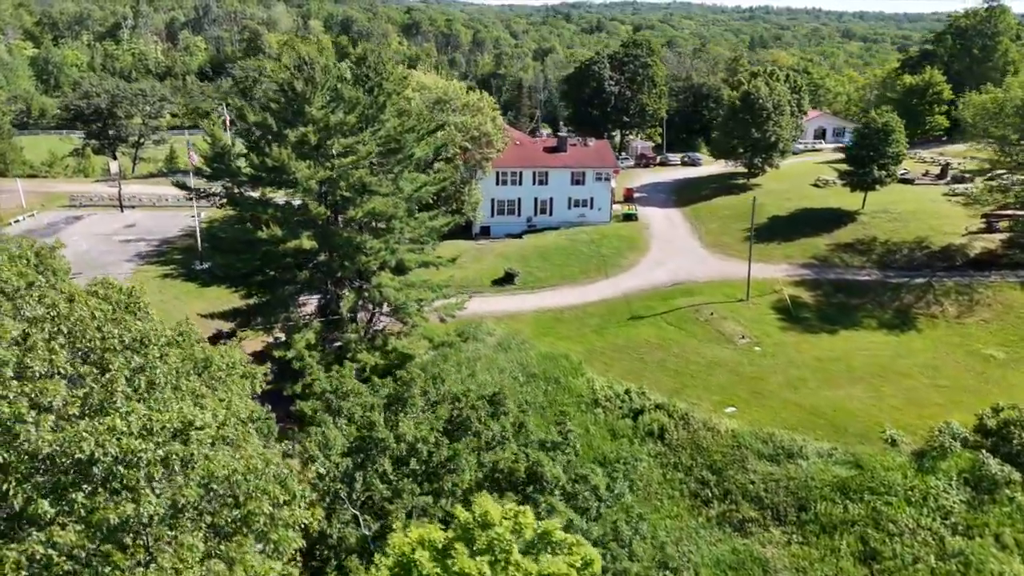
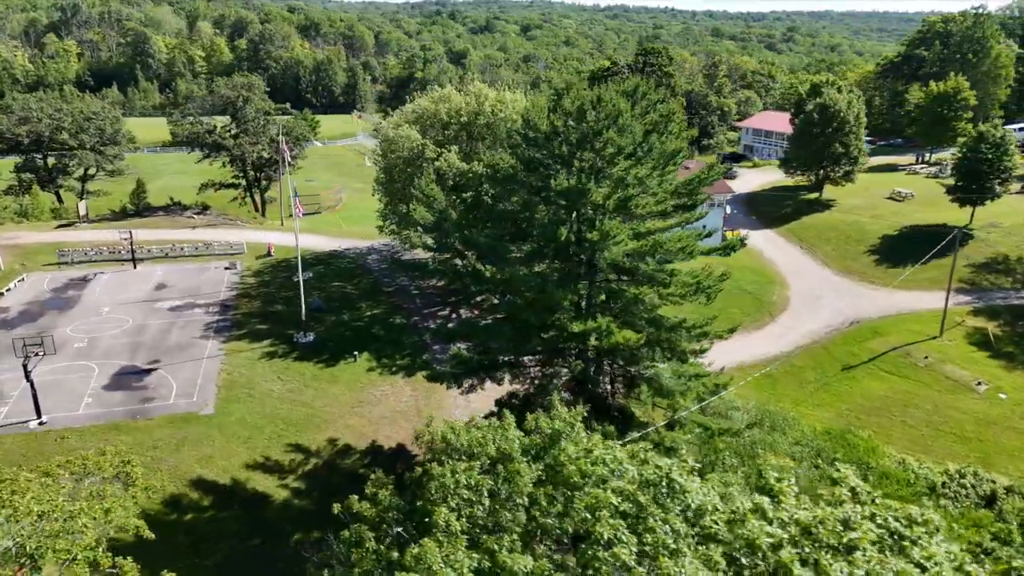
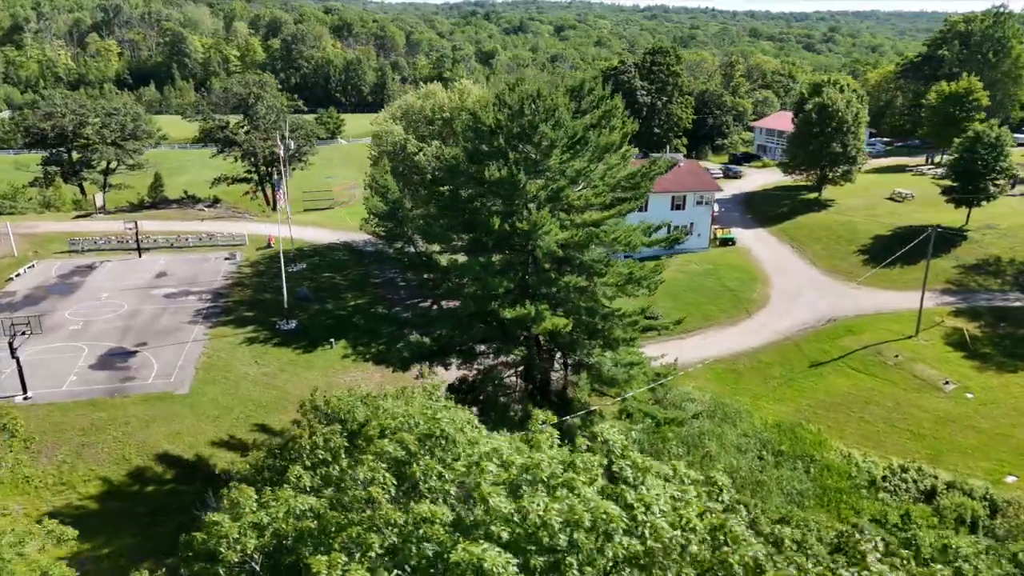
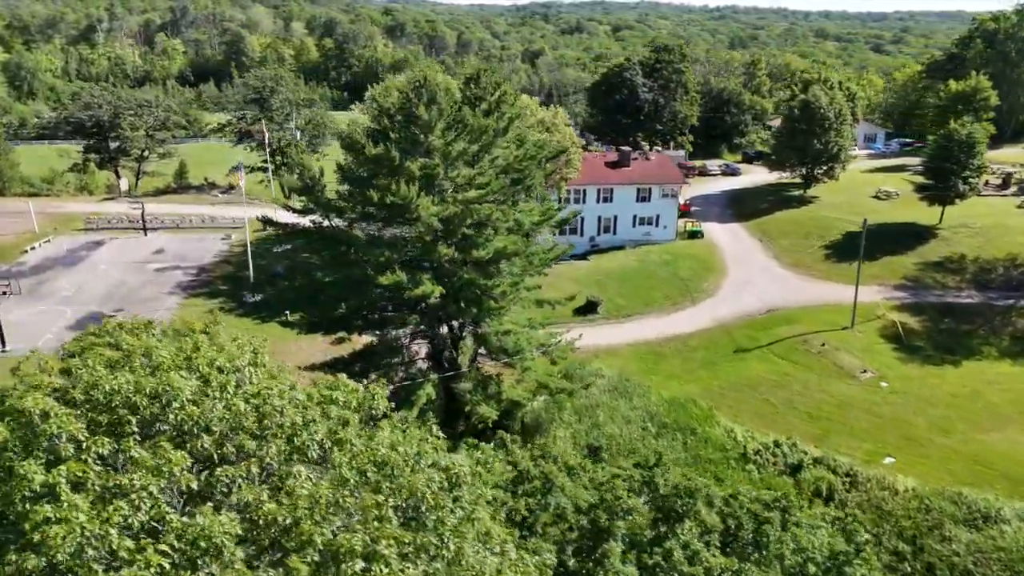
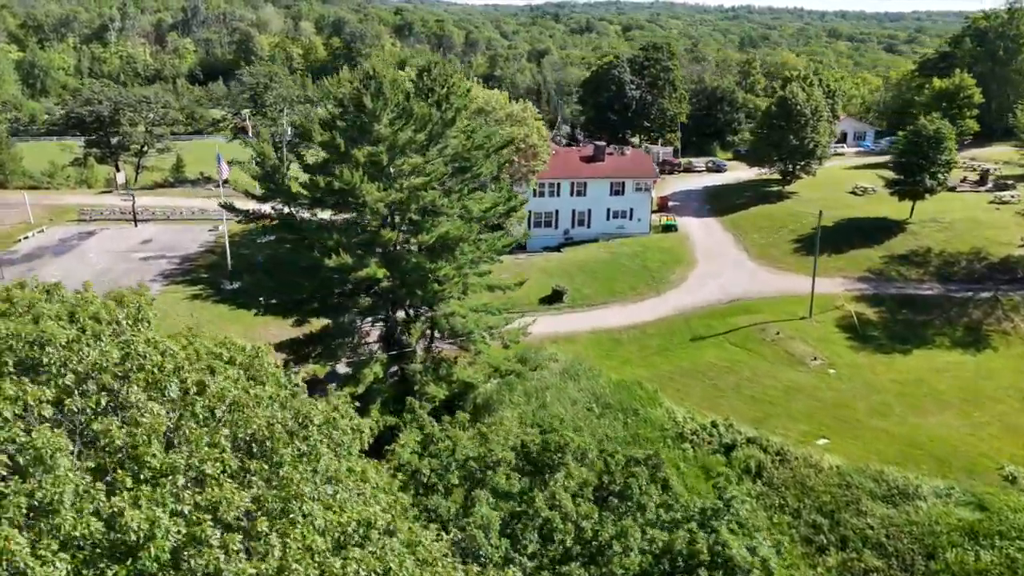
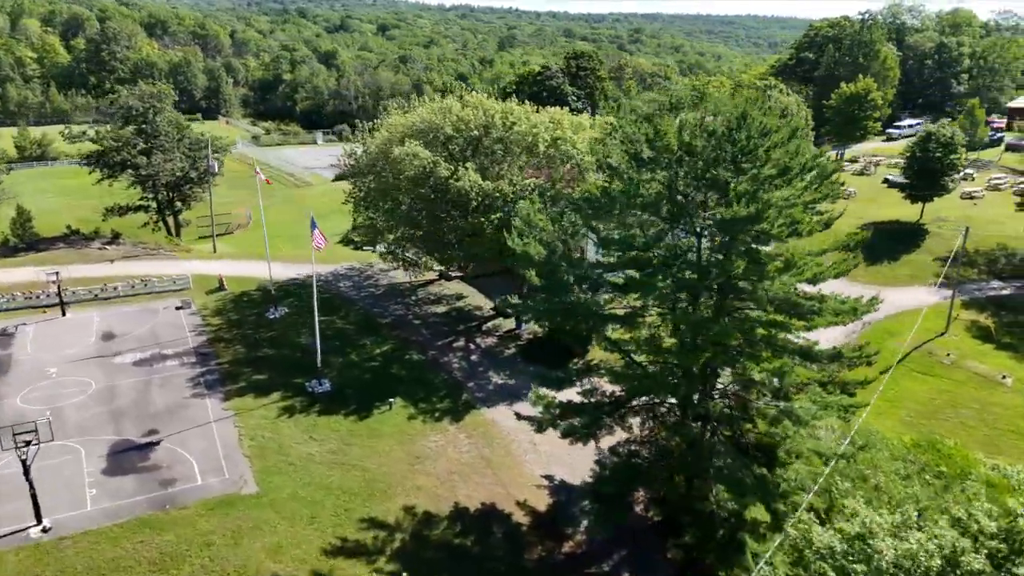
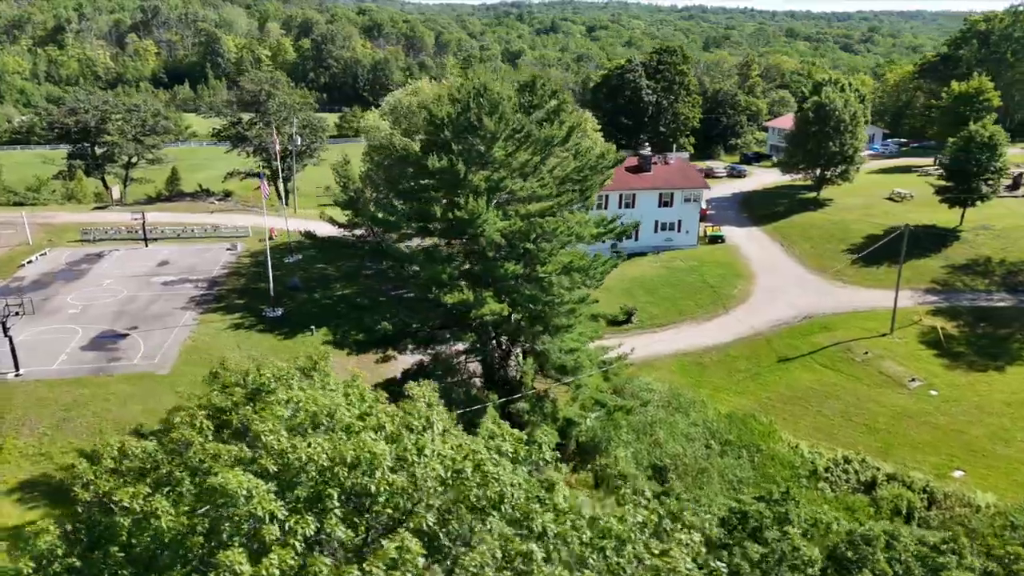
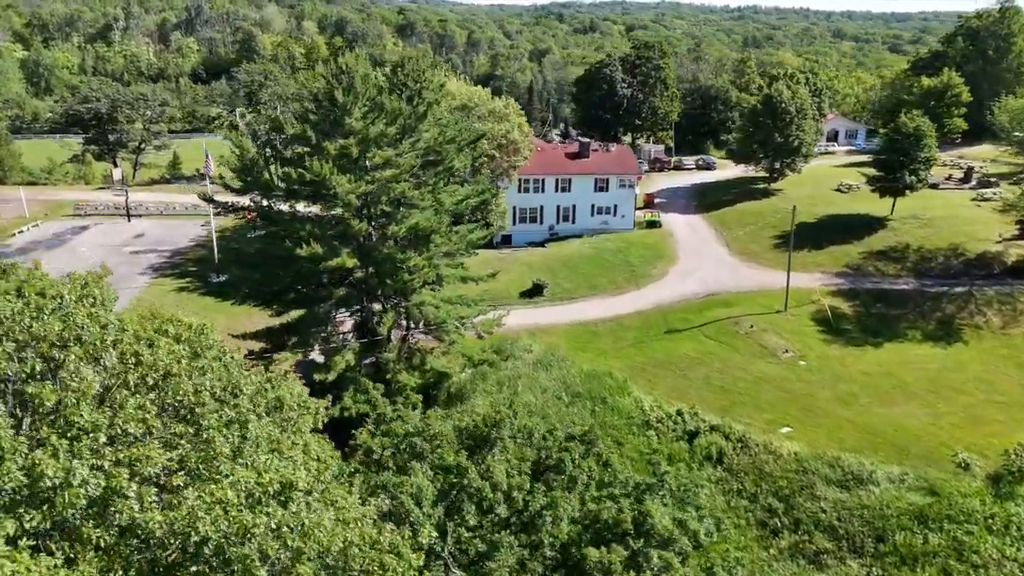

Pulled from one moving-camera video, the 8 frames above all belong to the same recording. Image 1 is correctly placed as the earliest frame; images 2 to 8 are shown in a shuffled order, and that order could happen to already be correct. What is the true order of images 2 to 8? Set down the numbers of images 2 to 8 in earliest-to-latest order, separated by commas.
8, 5, 4, 7, 3, 2, 6
